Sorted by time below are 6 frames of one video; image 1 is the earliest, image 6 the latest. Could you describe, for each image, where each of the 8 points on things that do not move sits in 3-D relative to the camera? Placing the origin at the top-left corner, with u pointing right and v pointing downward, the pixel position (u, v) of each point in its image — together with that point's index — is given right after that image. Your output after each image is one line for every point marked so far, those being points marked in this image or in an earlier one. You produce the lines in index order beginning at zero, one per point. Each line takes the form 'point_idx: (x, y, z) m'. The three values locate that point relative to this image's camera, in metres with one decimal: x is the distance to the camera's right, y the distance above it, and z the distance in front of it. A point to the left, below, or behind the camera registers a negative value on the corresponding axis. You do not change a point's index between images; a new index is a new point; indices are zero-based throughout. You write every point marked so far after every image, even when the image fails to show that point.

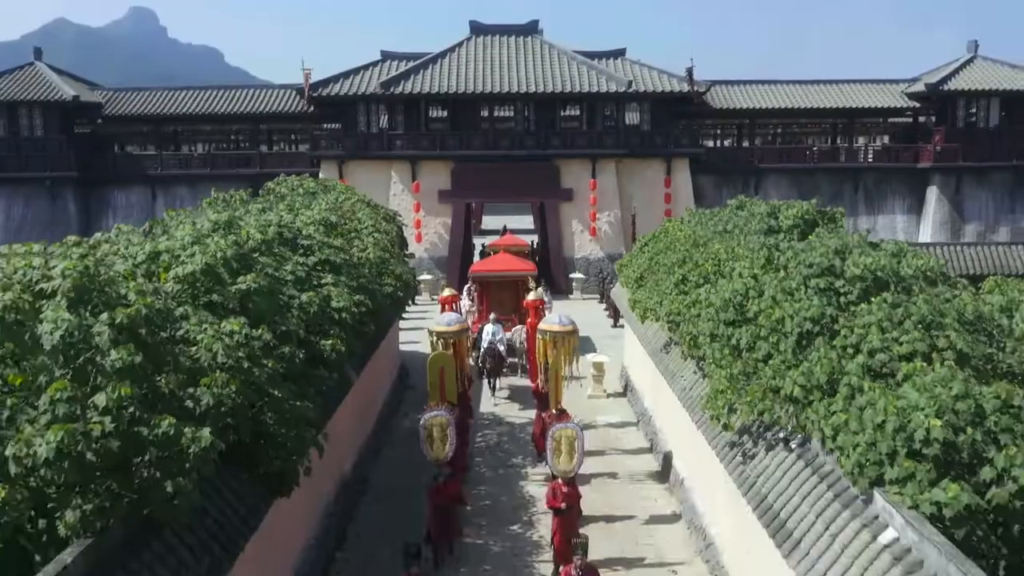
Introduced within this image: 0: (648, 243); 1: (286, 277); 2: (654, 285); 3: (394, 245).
0: (+2.1, +0.6, +15.9) m
1: (-2.0, +0.1, +9.2) m
2: (+1.7, 0.0, +12.7) m
3: (-1.6, +0.6, +14.0) m
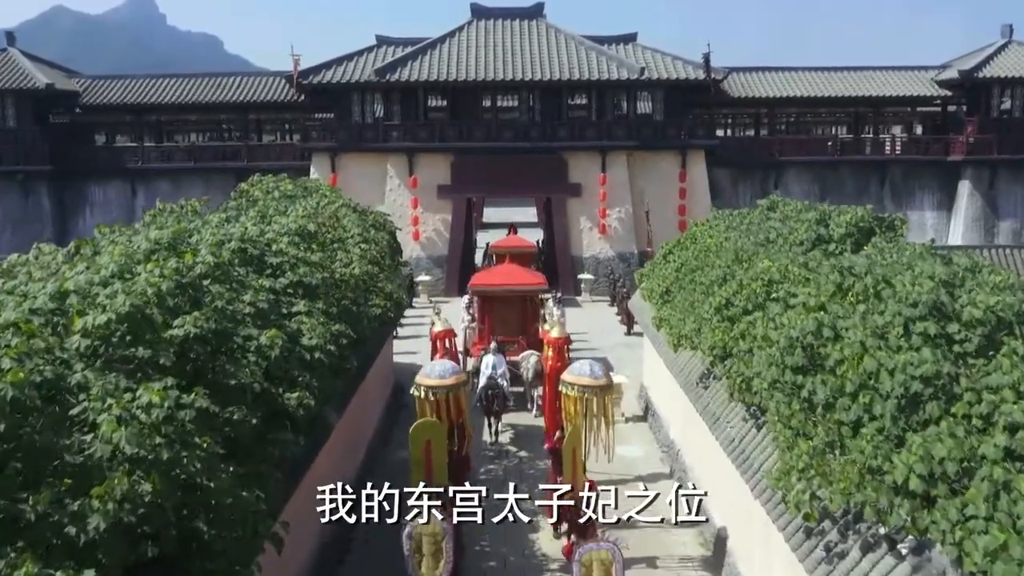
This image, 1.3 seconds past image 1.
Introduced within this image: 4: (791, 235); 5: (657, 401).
0: (+2.2, +0.5, +14.1) m
1: (-1.9, -0.2, +7.4) m
2: (+1.8, -0.2, +10.8) m
3: (-1.5, +0.4, +12.2) m
4: (+3.1, +0.6, +11.8) m
5: (+2.0, -1.6, +14.7) m
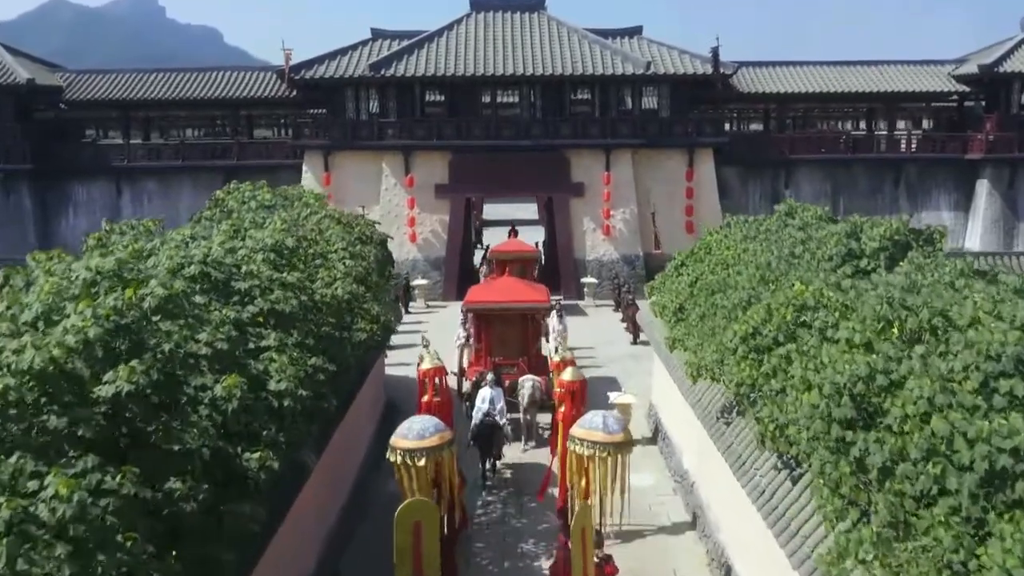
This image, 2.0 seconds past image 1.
0: (+2.2, +0.3, +13.0) m
1: (-1.9, -0.4, +6.4) m
2: (+1.8, -0.4, +9.8) m
3: (-1.5, +0.2, +11.1) m
4: (+3.1, +0.4, +10.7) m
5: (+2.0, -1.8, +13.6) m
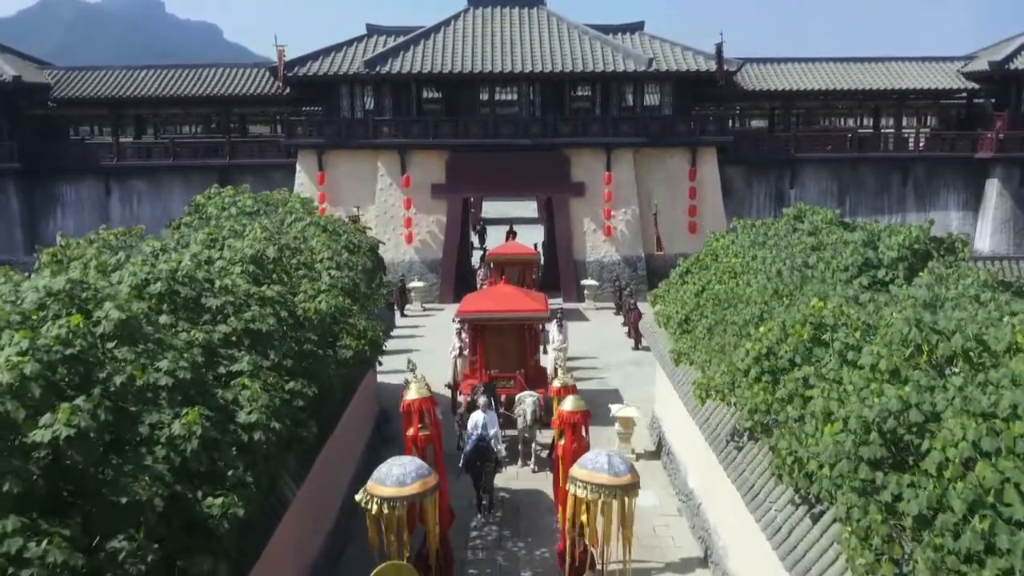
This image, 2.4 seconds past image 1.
0: (+2.1, +0.2, +12.4) m
1: (-1.9, -0.5, +5.7) m
2: (+1.8, -0.5, +9.2) m
3: (-1.5, +0.1, +10.5) m
4: (+3.1, +0.3, +10.1) m
5: (+2.0, -1.9, +13.0) m
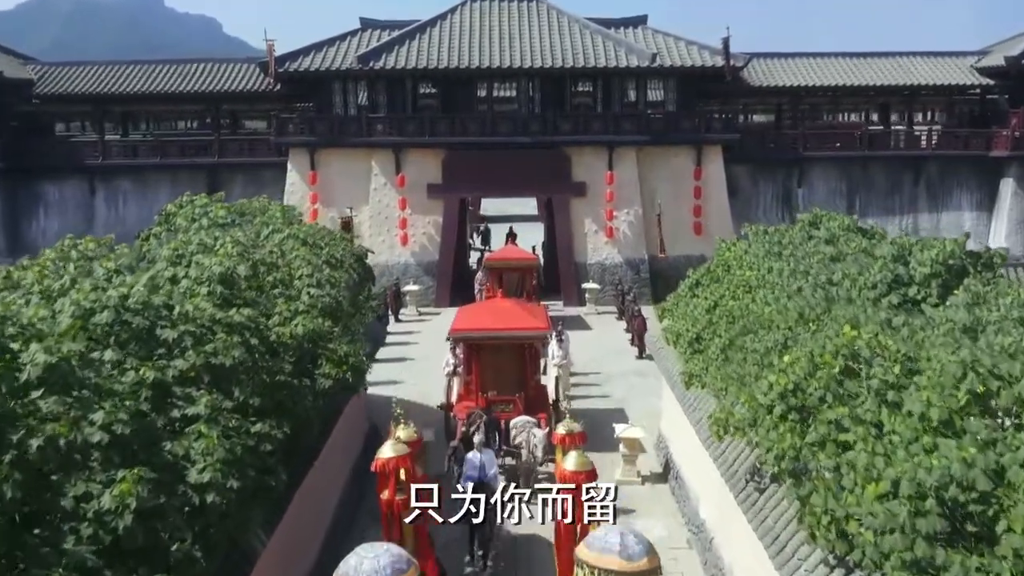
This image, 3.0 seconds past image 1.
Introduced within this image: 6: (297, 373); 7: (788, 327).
0: (+2.1, 0.0, +11.6) m
1: (-2.0, -0.7, +4.9) m
2: (+1.7, -0.7, +8.3) m
3: (-1.5, -0.1, +9.7) m
4: (+3.1, +0.1, +9.3) m
5: (+2.0, -2.0, +12.2) m
6: (-1.6, -0.6, +7.9) m
7: (+2.1, -0.3, +7.9) m
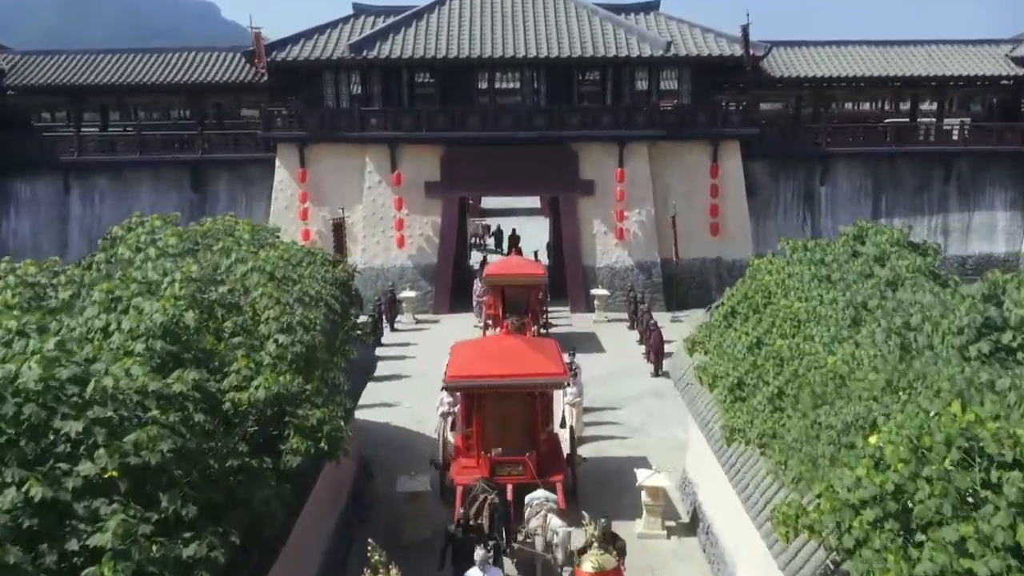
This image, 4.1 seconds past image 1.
0: (+2.2, -0.3, +10.0) m
1: (-1.9, -1.1, +3.3) m
2: (+1.8, -1.0, +6.8) m
3: (-1.5, -0.4, +8.1) m
4: (+3.1, -0.2, +7.7) m
5: (+2.0, -2.3, +10.6) m
6: (-1.5, -1.0, +6.3) m
7: (+2.2, -0.6, +6.4) m
